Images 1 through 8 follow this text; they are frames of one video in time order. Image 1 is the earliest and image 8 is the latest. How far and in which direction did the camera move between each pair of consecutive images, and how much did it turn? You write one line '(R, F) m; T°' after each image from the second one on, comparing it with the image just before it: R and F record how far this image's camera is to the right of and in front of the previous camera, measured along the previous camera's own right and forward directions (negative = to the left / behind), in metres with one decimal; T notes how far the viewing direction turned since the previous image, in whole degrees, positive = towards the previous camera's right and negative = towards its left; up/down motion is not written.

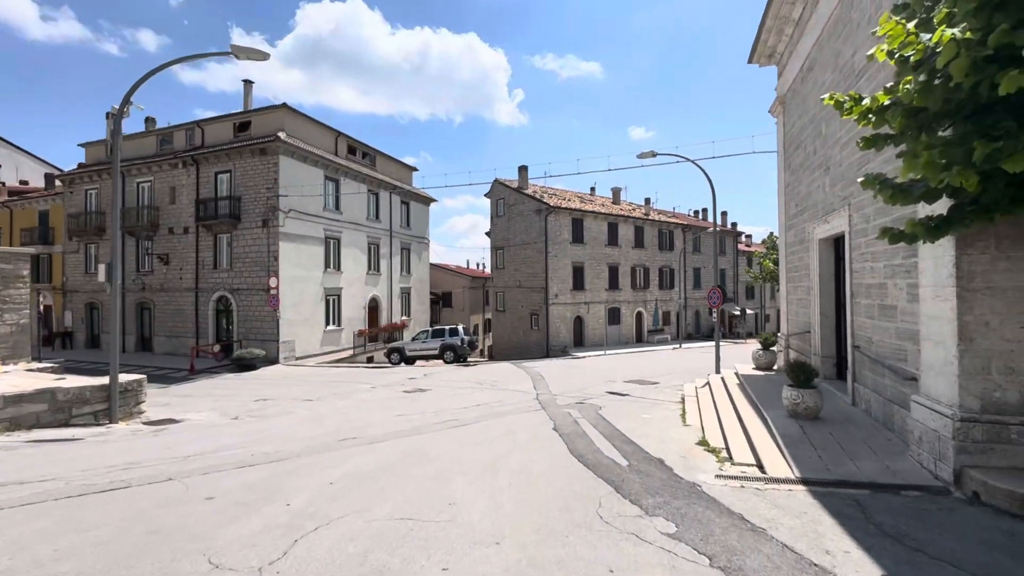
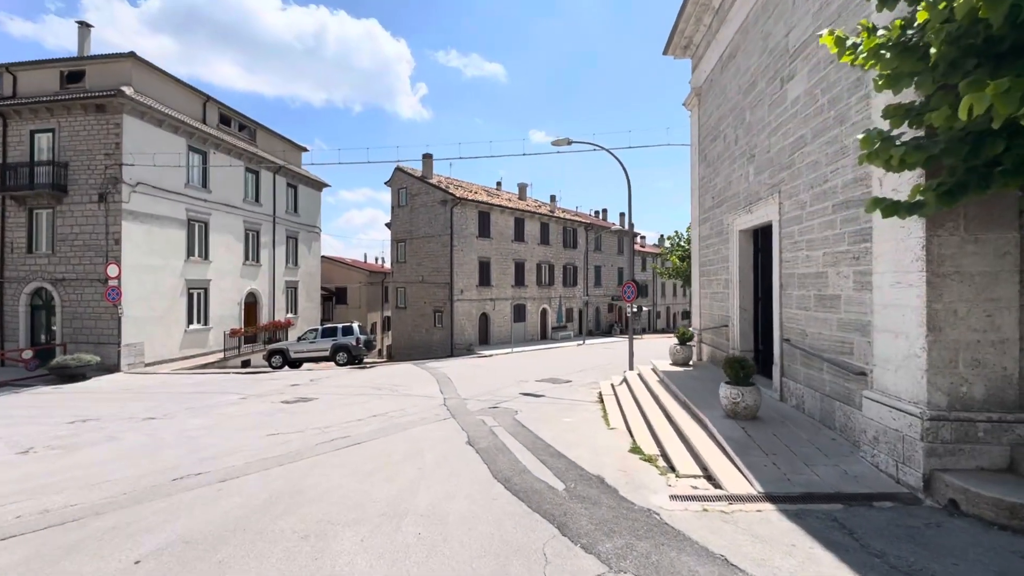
(-0.1, +1.5) m; +12°
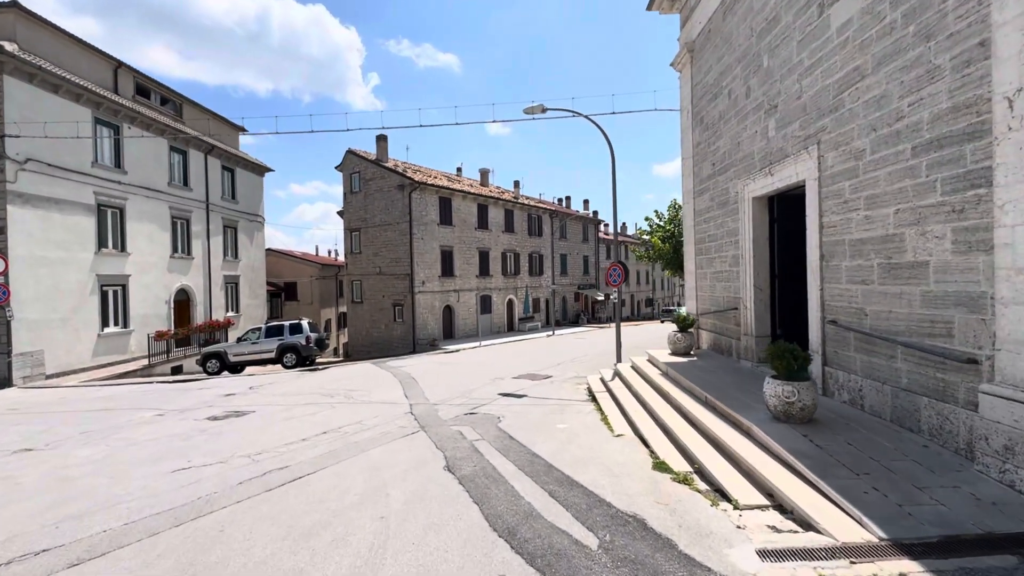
(-0.3, +1.8) m; +5°
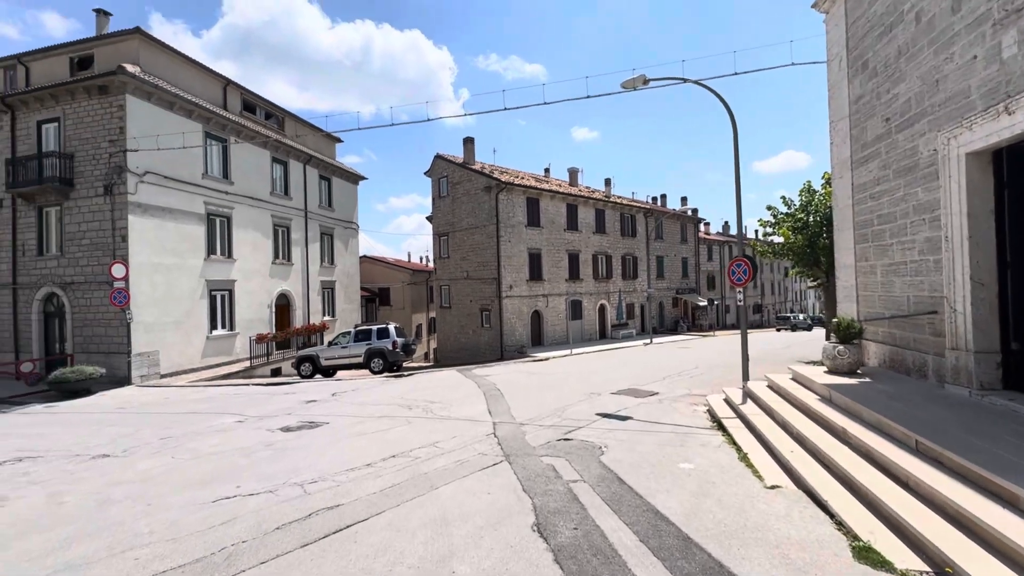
(-0.2, +1.6) m; -11°
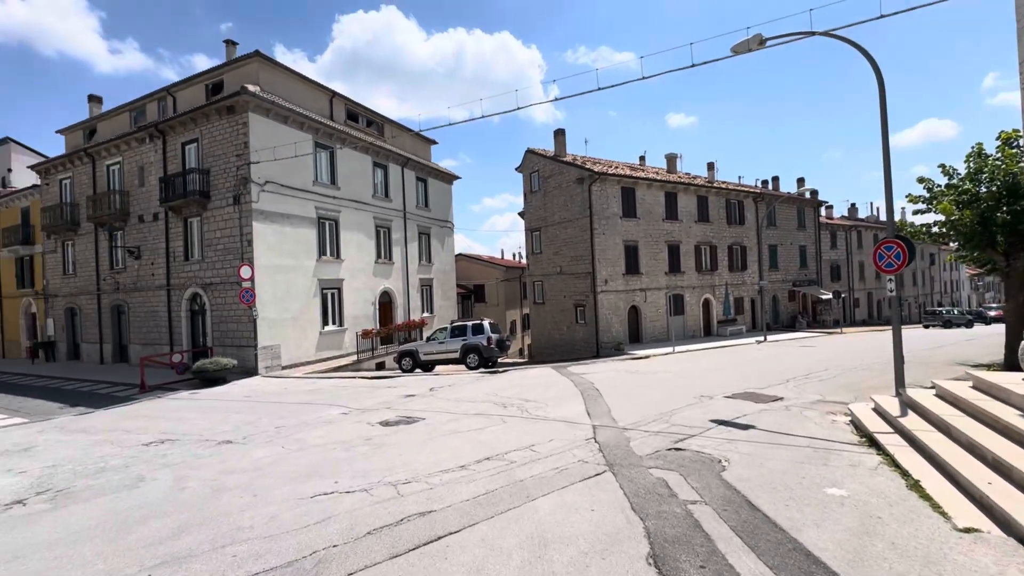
(-0.1, +0.6) m; -11°
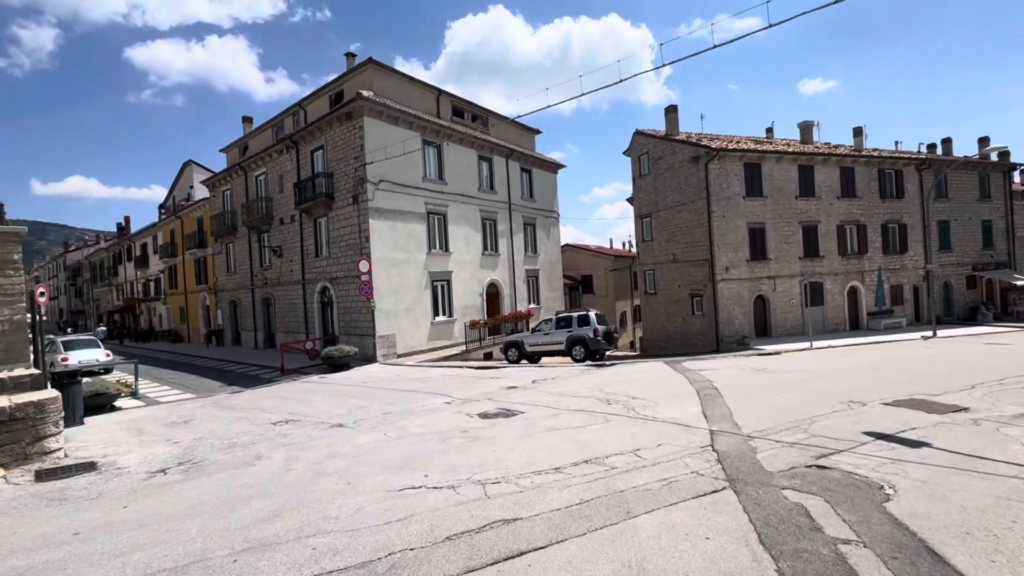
(+0.1, +0.6) m; -13°
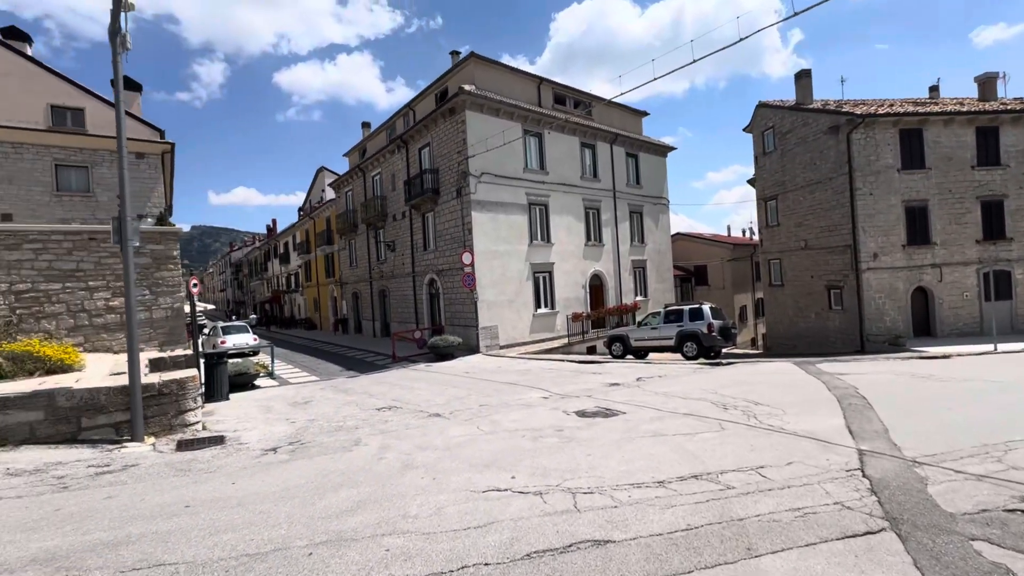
(+0.1, +0.5) m; -13°
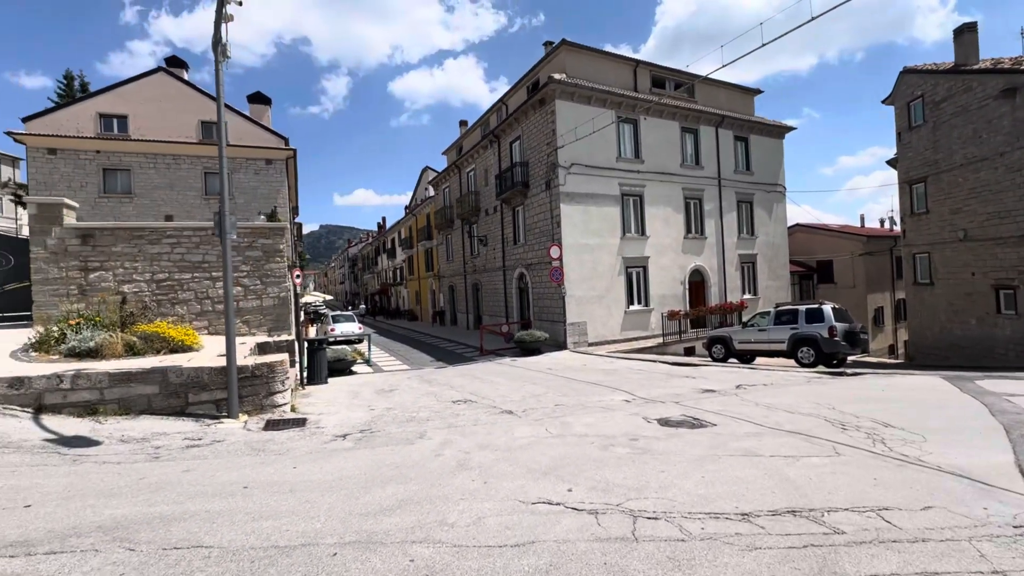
(+0.4, +0.5) m; -12°
